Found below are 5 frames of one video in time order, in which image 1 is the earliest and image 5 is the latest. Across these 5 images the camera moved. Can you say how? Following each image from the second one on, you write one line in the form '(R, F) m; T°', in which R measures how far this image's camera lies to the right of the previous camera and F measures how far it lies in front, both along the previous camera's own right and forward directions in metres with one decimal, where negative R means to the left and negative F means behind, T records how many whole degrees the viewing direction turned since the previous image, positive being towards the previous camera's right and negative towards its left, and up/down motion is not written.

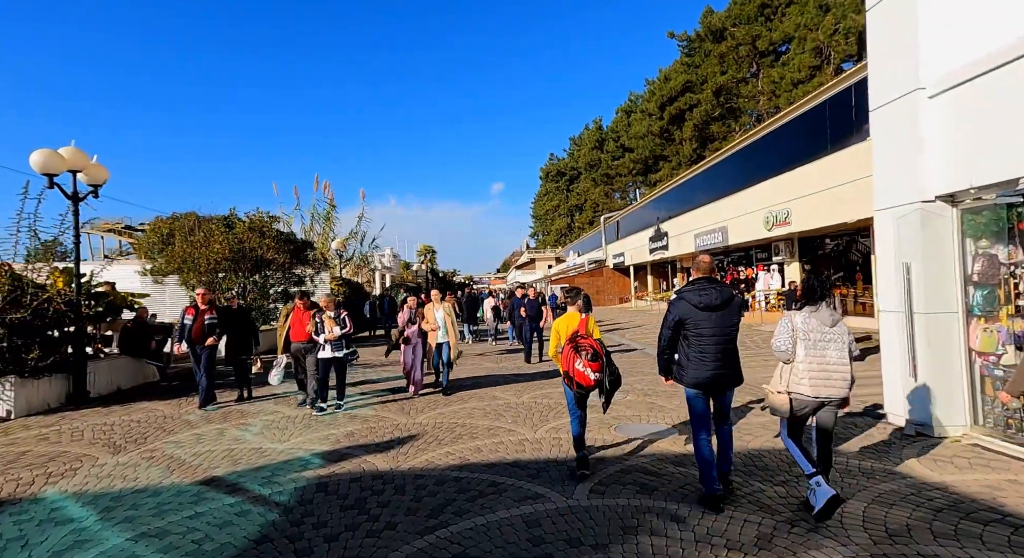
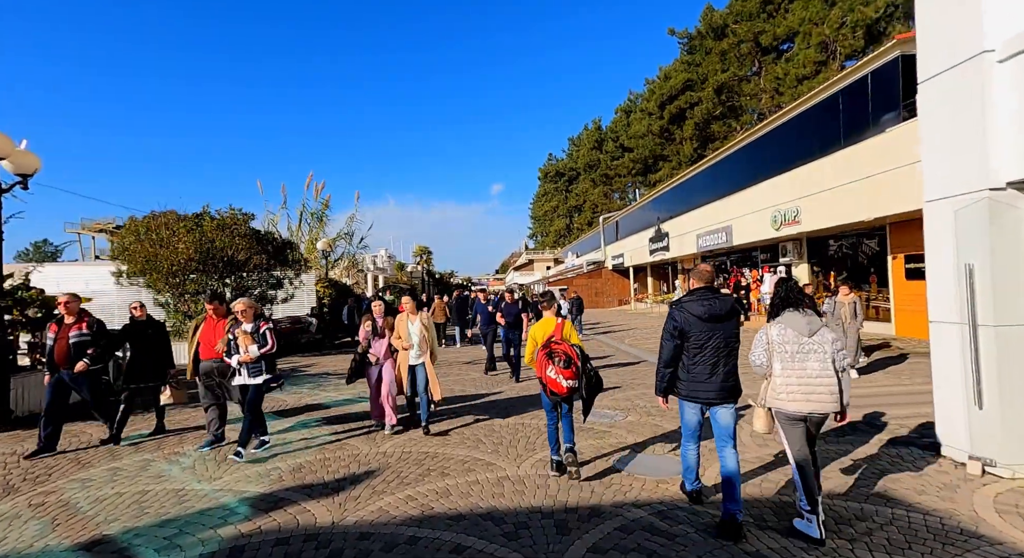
(+0.2, +1.0) m; 0°
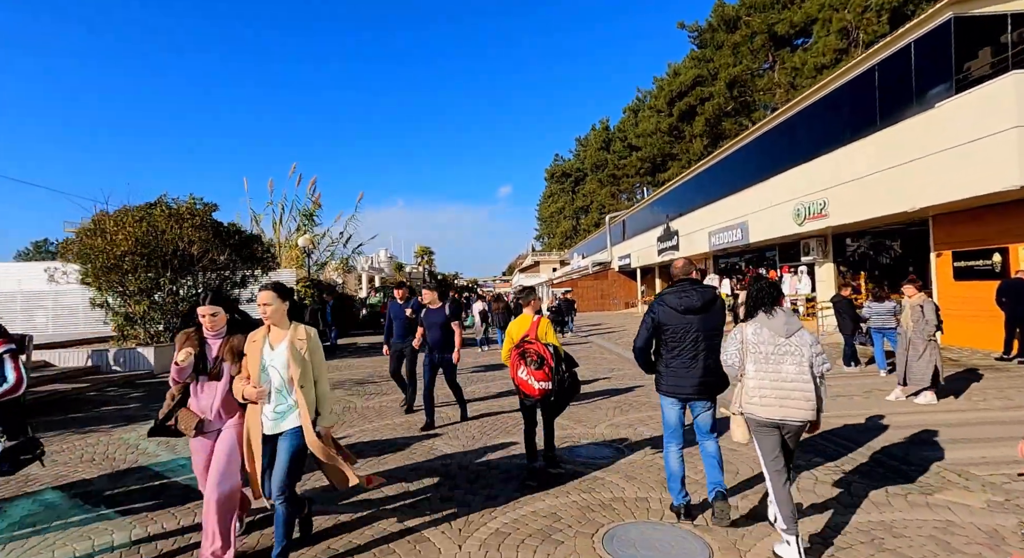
(+0.4, +1.6) m; -1°
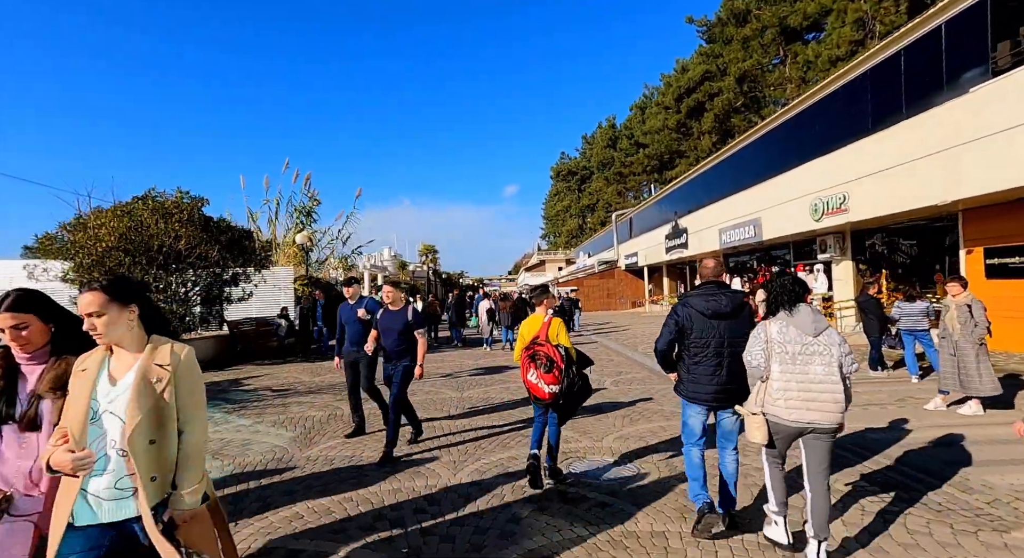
(+0.1, +0.6) m; -1°
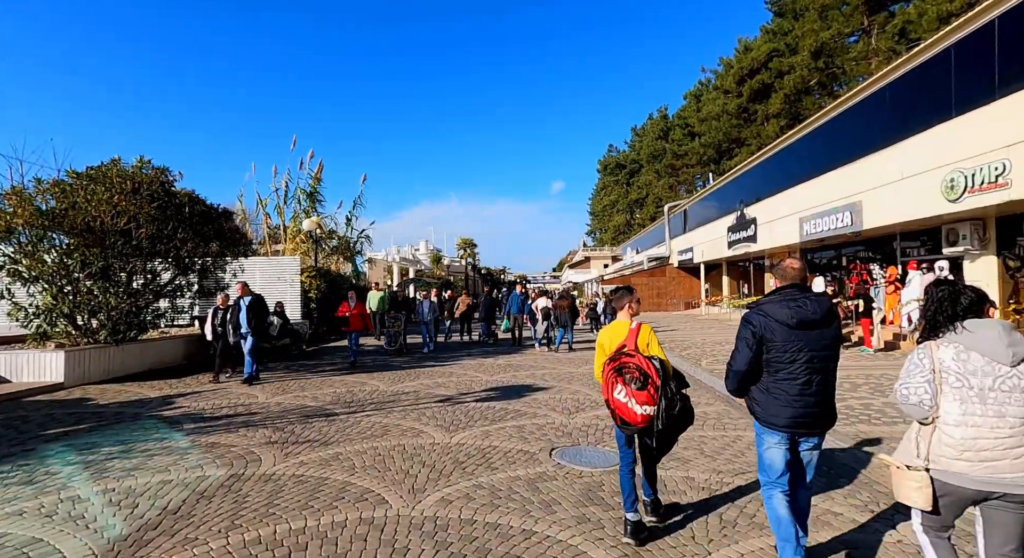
(+0.3, +3.0) m; -5°
